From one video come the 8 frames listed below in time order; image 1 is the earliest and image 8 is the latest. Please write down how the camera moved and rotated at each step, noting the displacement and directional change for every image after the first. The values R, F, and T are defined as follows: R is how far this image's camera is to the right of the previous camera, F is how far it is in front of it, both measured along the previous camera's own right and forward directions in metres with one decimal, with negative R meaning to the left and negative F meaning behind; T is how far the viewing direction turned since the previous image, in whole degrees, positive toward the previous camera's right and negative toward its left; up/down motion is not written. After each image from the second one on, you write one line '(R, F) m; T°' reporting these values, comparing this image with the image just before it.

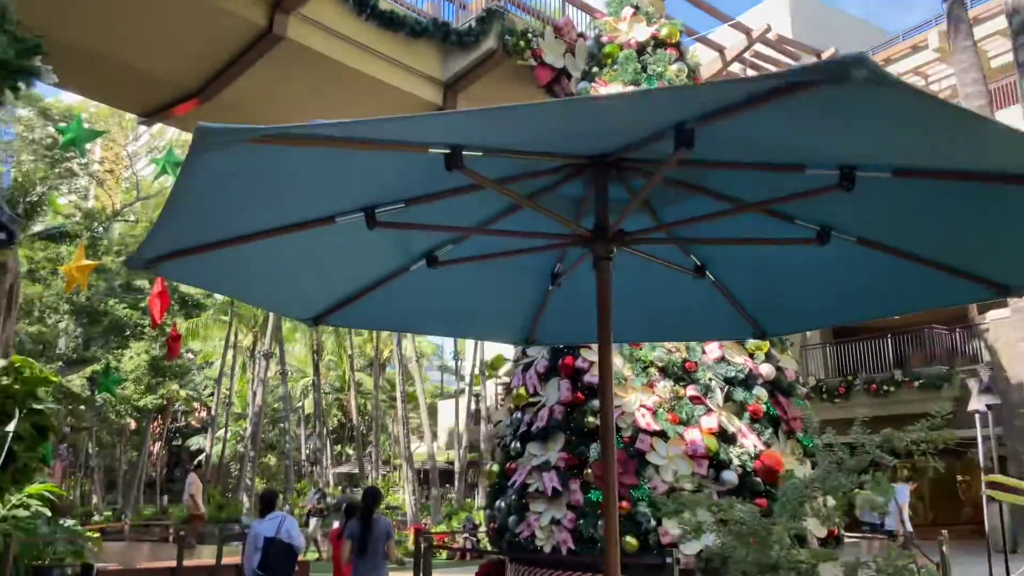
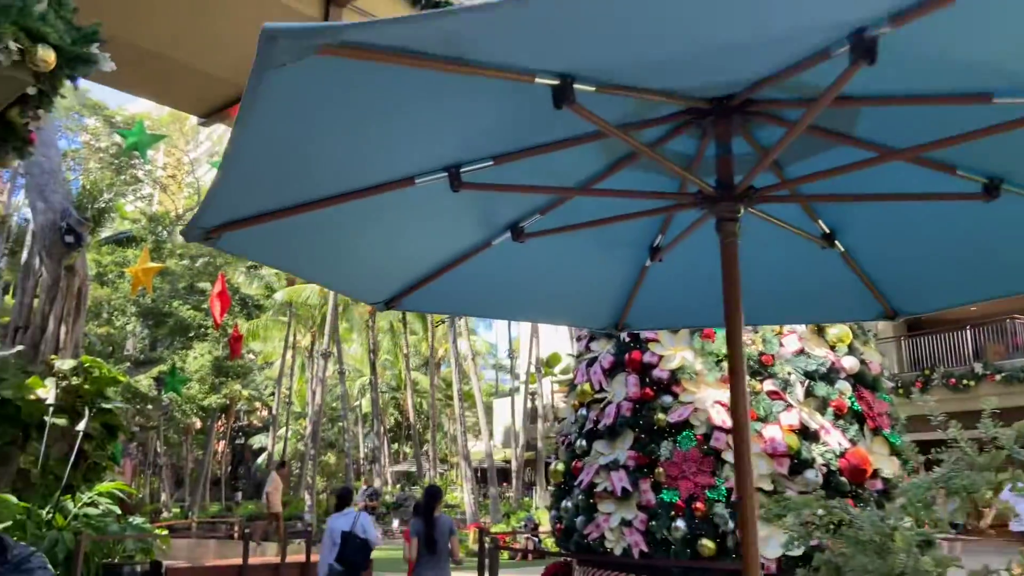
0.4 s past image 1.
(-0.1, +0.3) m; -4°
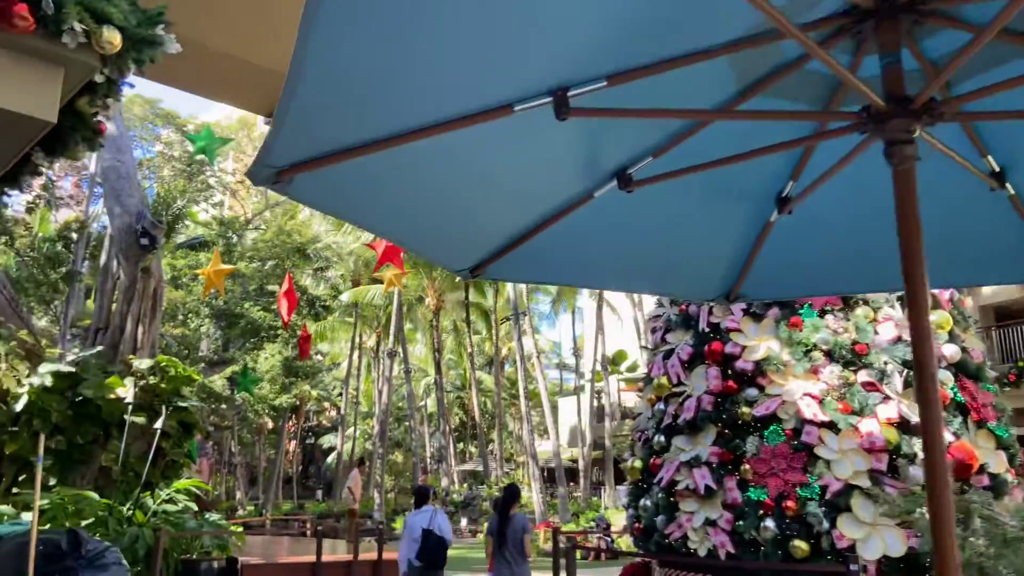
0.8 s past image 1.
(-0.1, +0.3) m; -5°
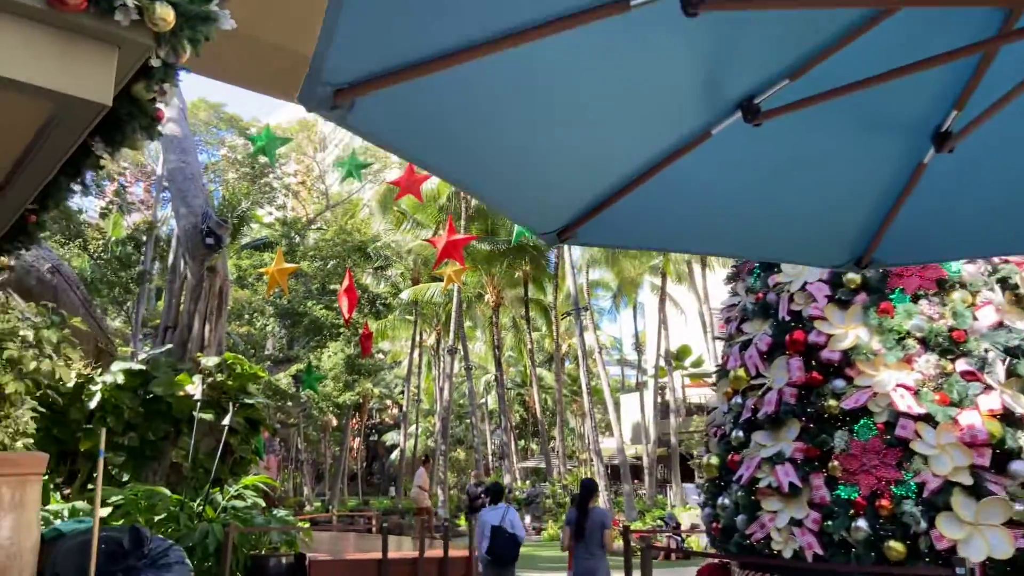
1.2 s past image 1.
(-0.1, +0.3) m; -4°
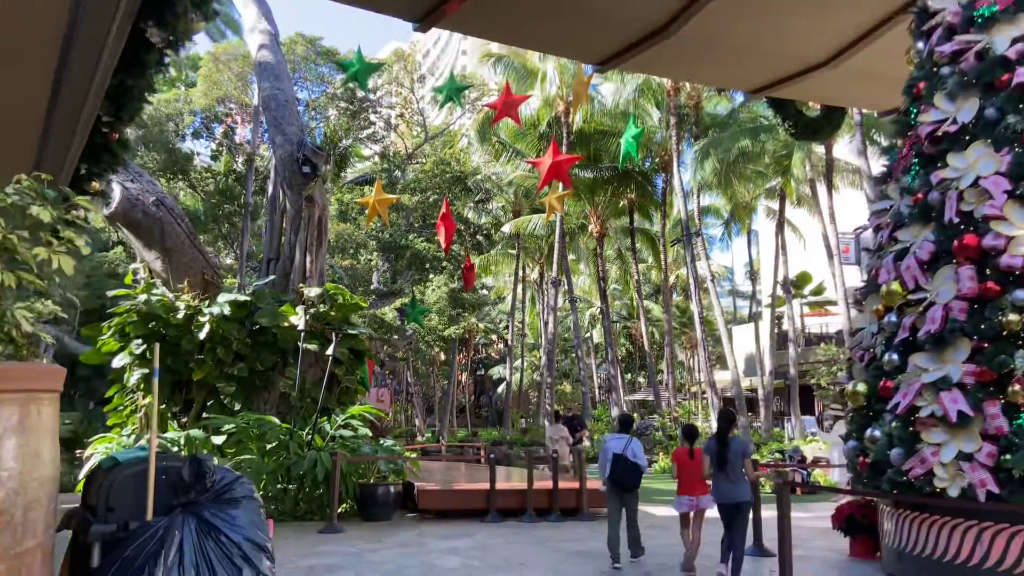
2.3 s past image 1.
(-0.1, +0.7) m; -8°
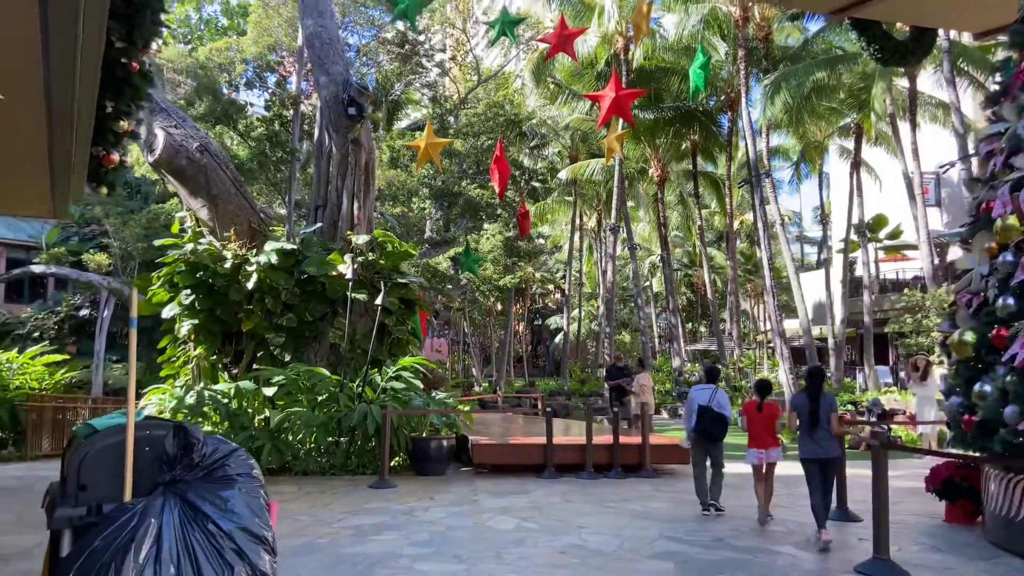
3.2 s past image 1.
(0.0, +0.6) m; -4°
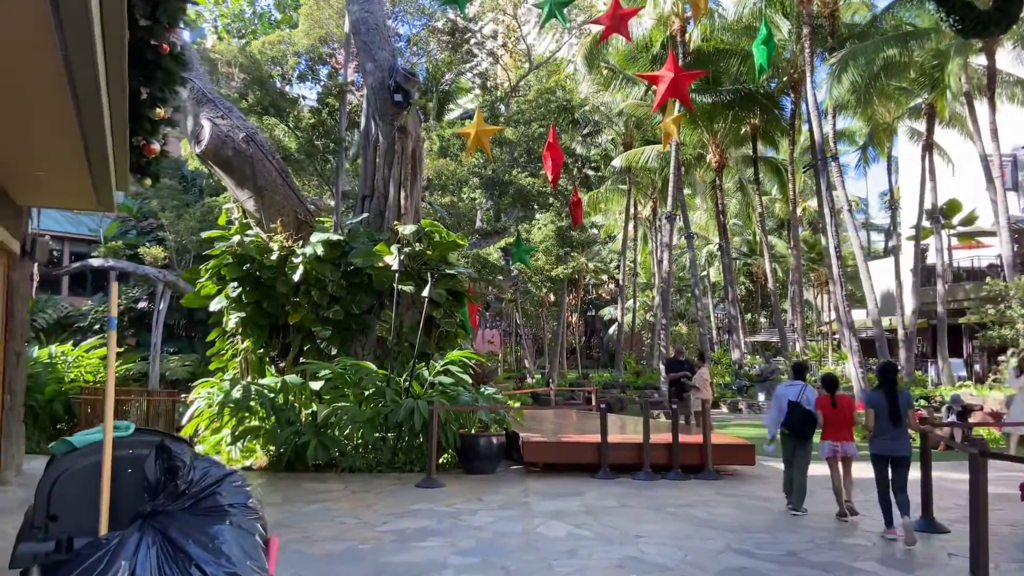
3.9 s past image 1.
(0.0, +0.4) m; -4°
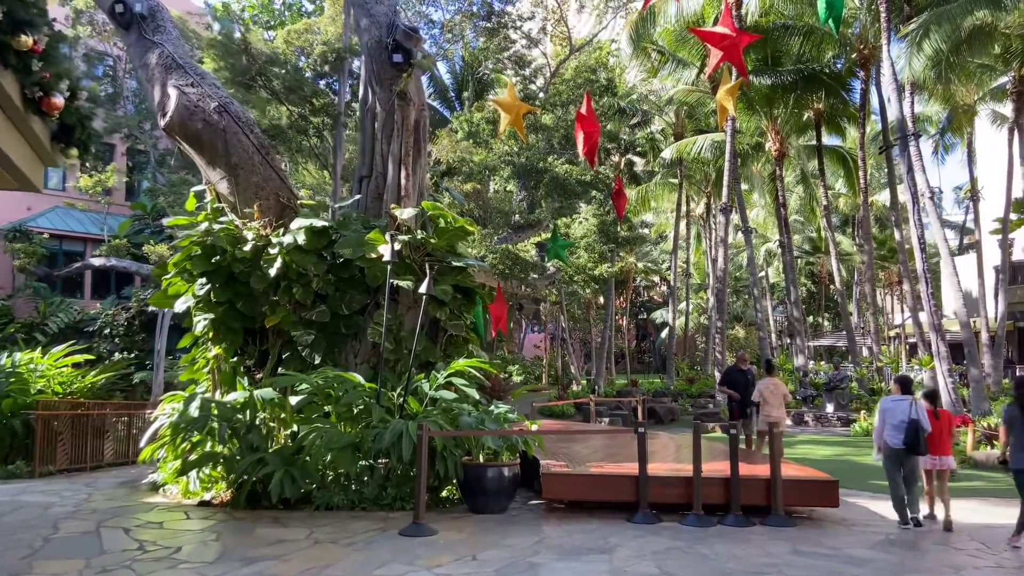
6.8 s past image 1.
(+0.4, +1.8) m; -4°
